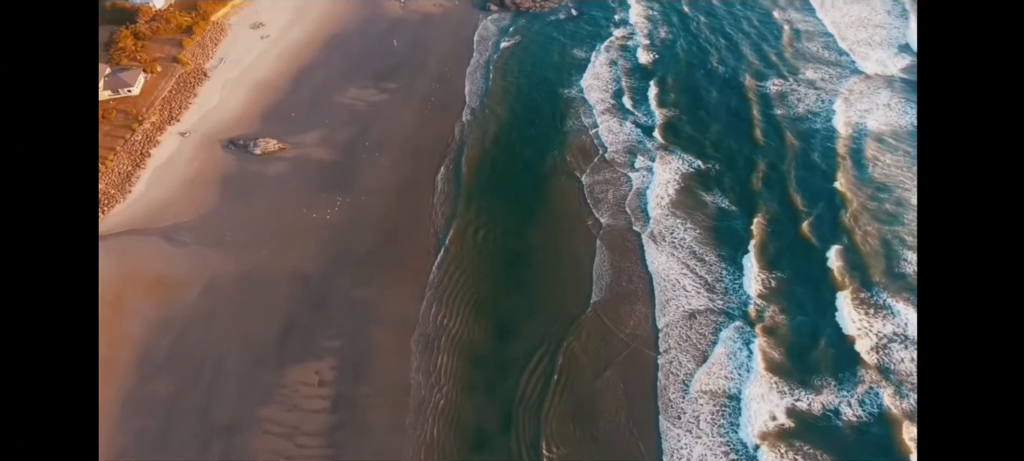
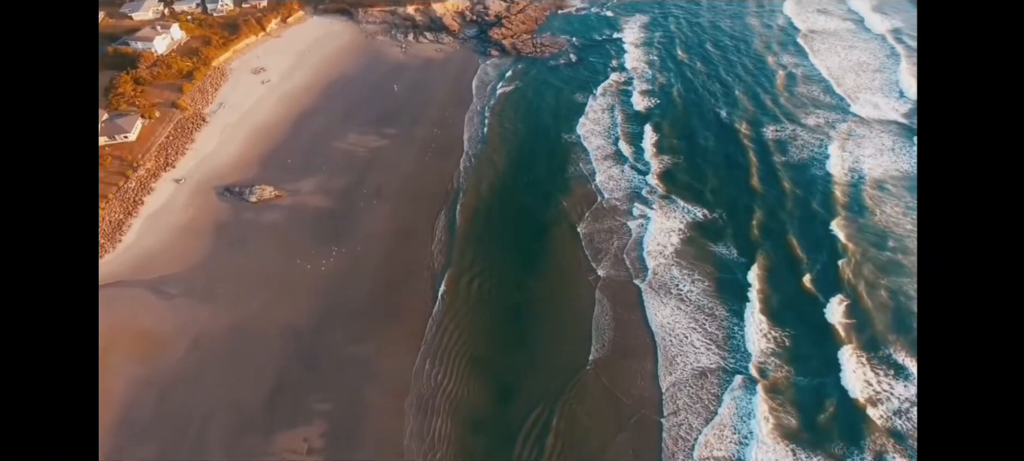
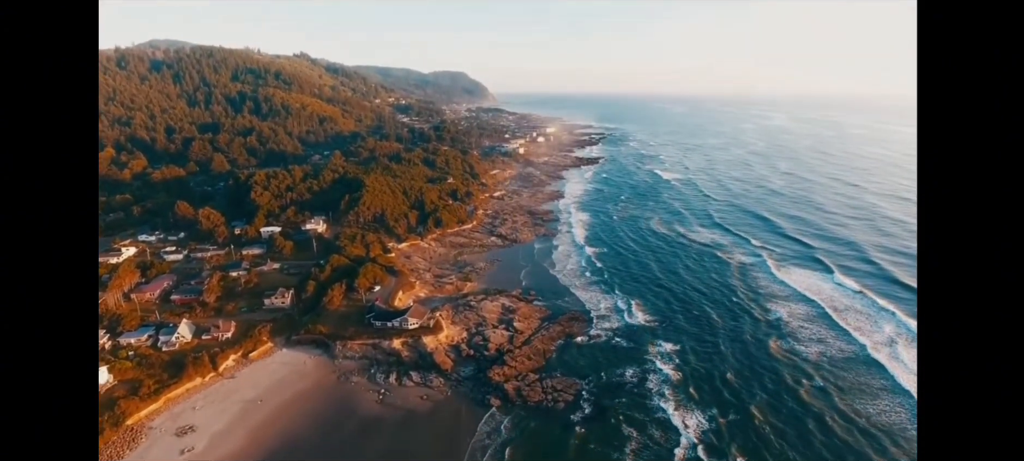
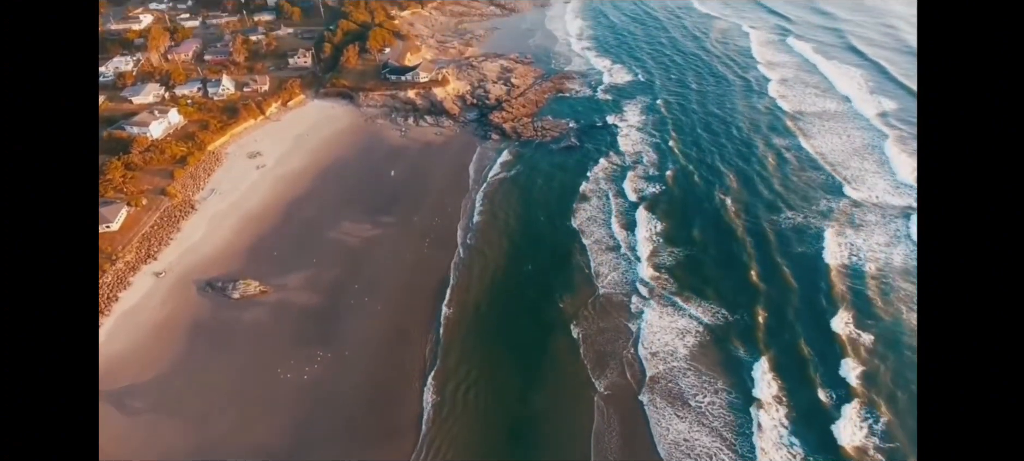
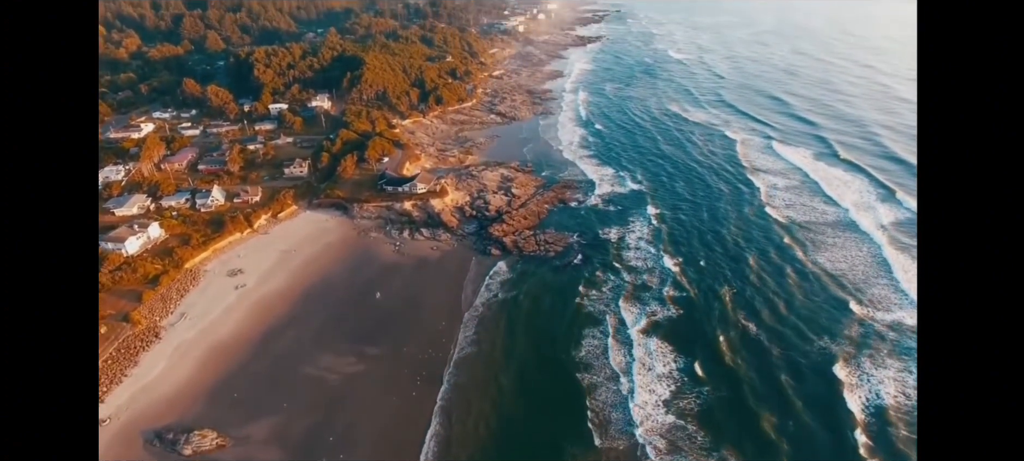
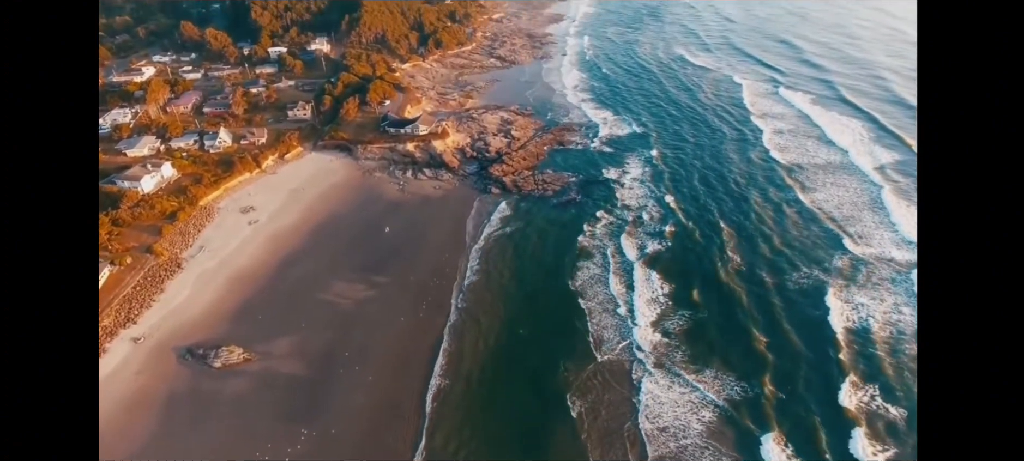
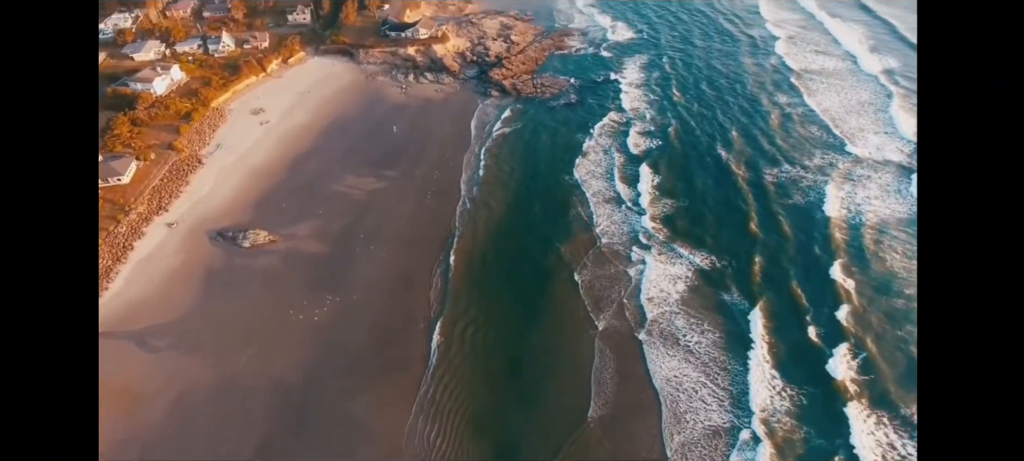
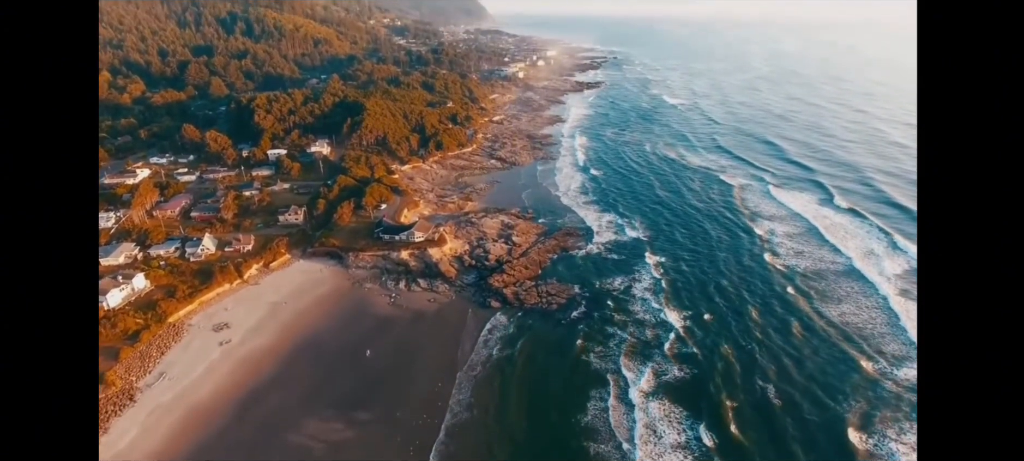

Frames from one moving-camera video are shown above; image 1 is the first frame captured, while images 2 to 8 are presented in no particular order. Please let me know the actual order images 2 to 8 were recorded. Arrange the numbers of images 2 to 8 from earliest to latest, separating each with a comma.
2, 7, 4, 6, 5, 8, 3
